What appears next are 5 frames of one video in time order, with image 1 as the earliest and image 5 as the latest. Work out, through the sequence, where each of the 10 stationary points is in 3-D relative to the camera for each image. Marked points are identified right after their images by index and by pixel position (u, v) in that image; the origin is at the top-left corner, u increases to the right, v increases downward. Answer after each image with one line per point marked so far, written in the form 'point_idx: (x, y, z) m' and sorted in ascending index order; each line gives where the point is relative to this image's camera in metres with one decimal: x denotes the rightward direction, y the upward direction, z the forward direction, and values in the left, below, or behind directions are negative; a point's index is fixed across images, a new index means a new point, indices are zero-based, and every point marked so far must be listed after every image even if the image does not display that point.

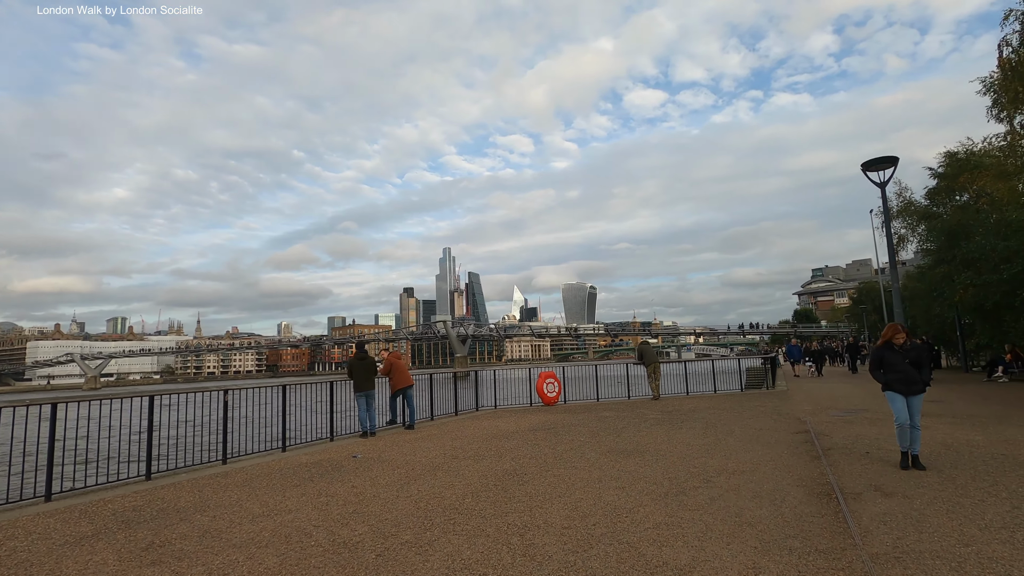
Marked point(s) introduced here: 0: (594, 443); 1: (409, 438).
0: (+1.4, -2.8, +9.5) m
1: (-2.0, -3.0, +10.6) m
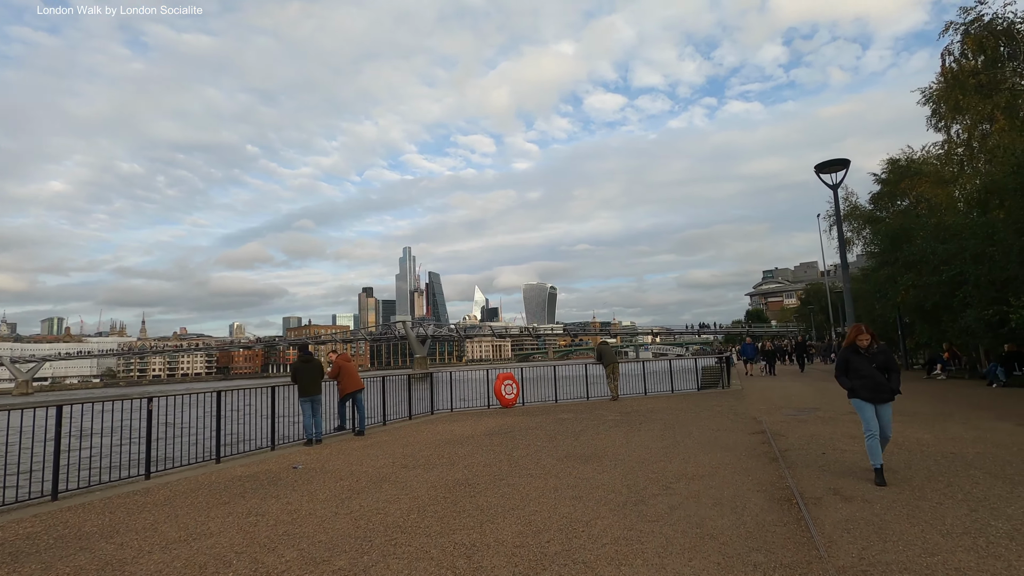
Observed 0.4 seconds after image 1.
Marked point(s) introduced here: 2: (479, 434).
0: (+0.6, -2.8, +9.2) m
1: (-2.9, -3.0, +10.1) m
2: (-0.7, -3.0, +11.1) m
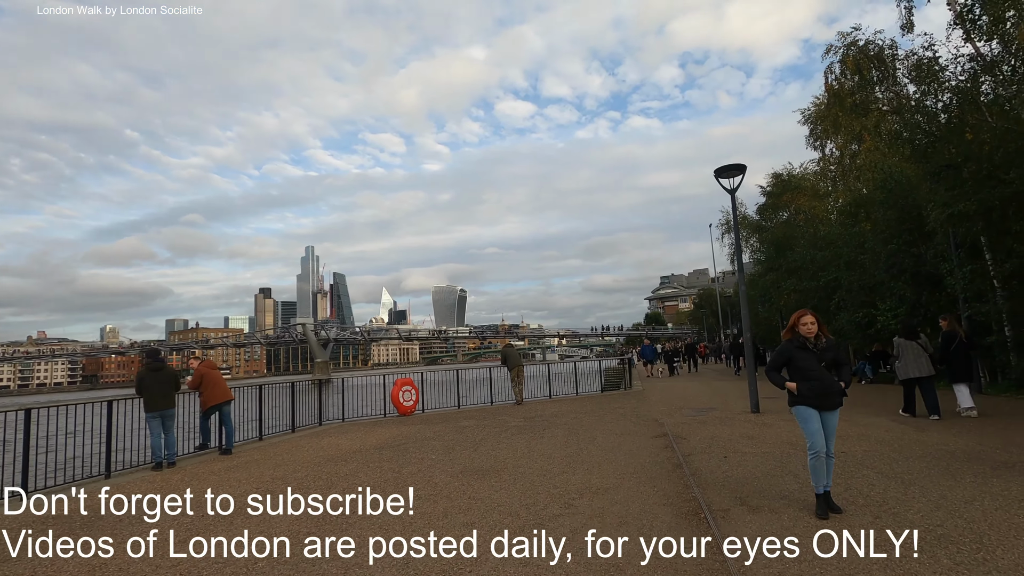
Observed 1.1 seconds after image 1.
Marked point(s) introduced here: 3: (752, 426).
0: (-1.1, -2.7, +8.3) m
1: (-4.7, -2.9, +8.6) m
2: (-2.7, -3.0, +10.0) m
3: (+4.7, -2.7, +10.5) m
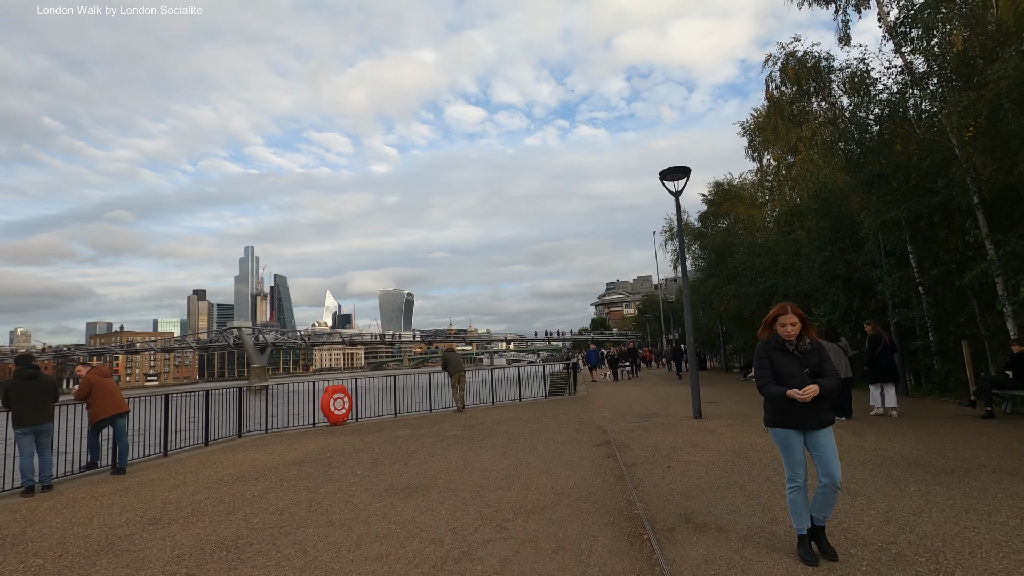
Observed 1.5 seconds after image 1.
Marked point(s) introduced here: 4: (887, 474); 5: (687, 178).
0: (-2.0, -2.7, +7.5) m
1: (-5.6, -2.8, +7.5) m
2: (-3.8, -2.9, +9.0) m
3: (+3.5, -2.8, +10.3) m
4: (+4.5, -2.2, +6.4) m
5: (+4.2, +2.6, +12.9) m
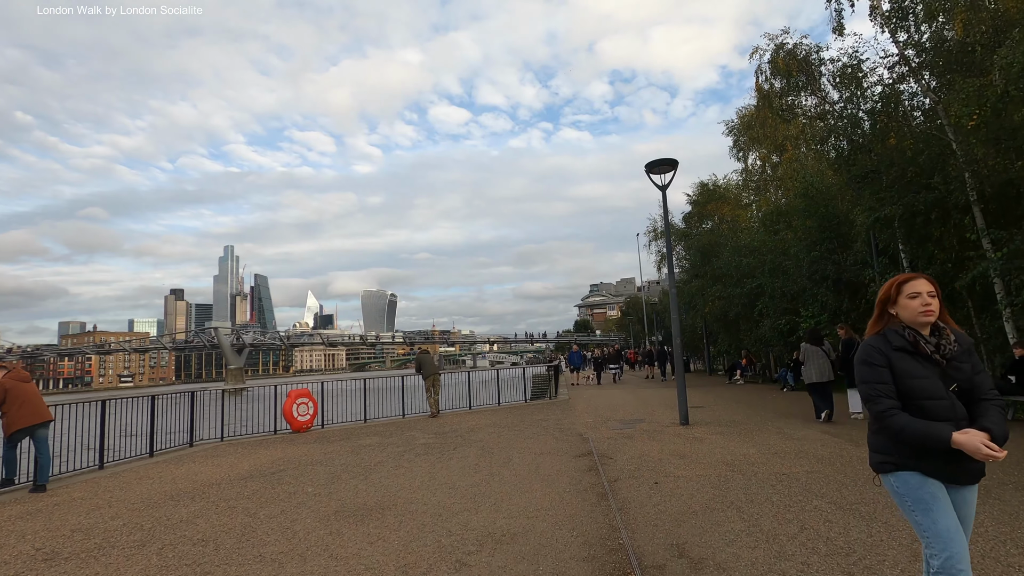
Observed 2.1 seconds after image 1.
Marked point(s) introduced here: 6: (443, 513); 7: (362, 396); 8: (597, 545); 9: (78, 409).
0: (-2.4, -2.6, +6.7) m
1: (-6.0, -2.7, +6.5) m
2: (-4.2, -2.9, +8.1) m
3: (+3.0, -2.7, +9.6) m
4: (+4.1, -2.2, +5.7) m
5: (+3.7, +2.7, +12.2) m
6: (-0.7, -2.5, +5.9) m
7: (-4.4, -3.2, +15.7) m
8: (+0.7, -2.2, +4.7) m
9: (-7.8, -2.2, +9.7) m
